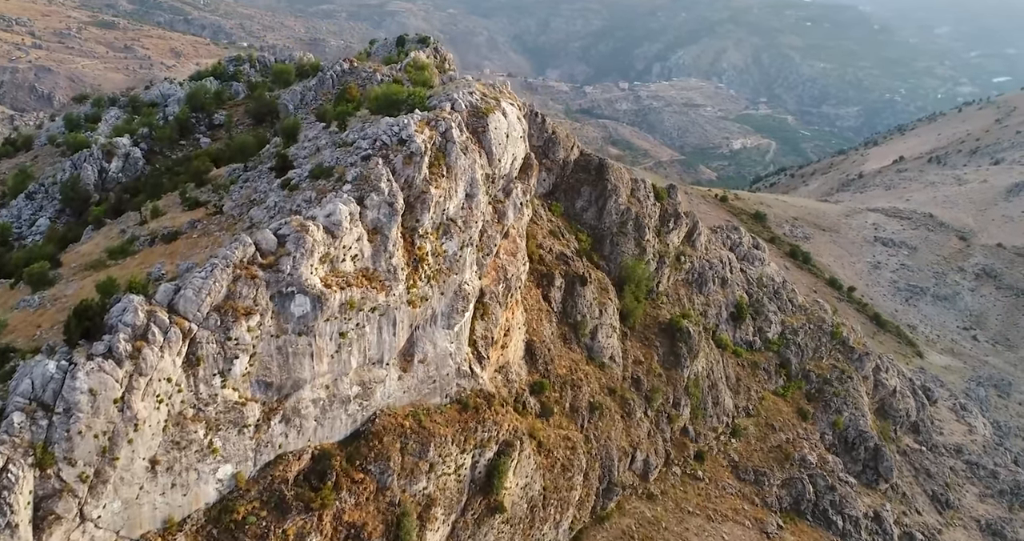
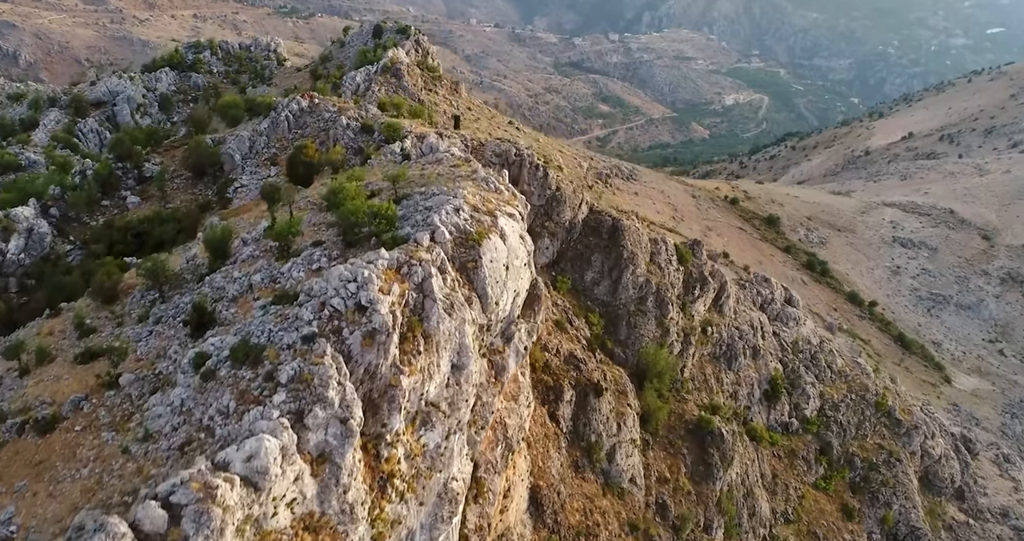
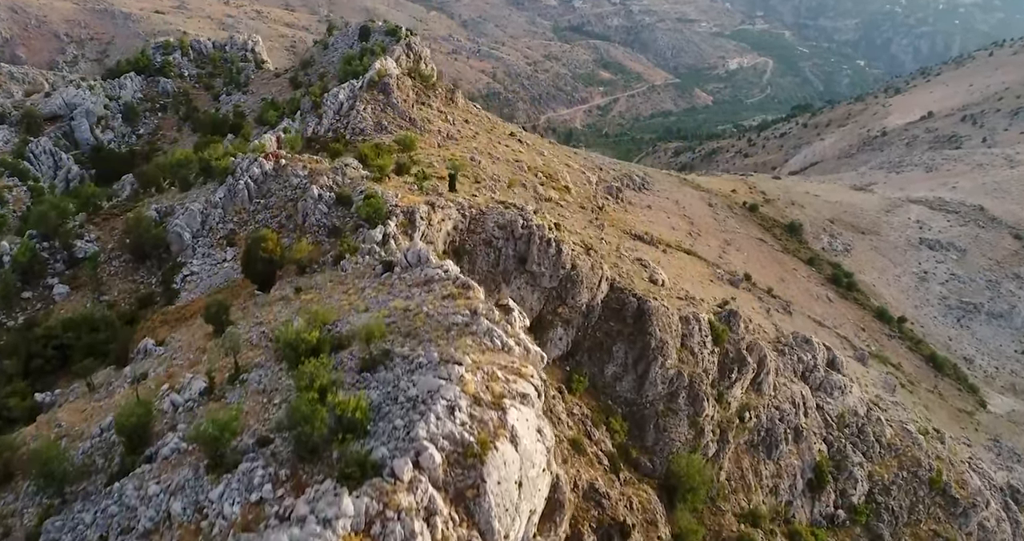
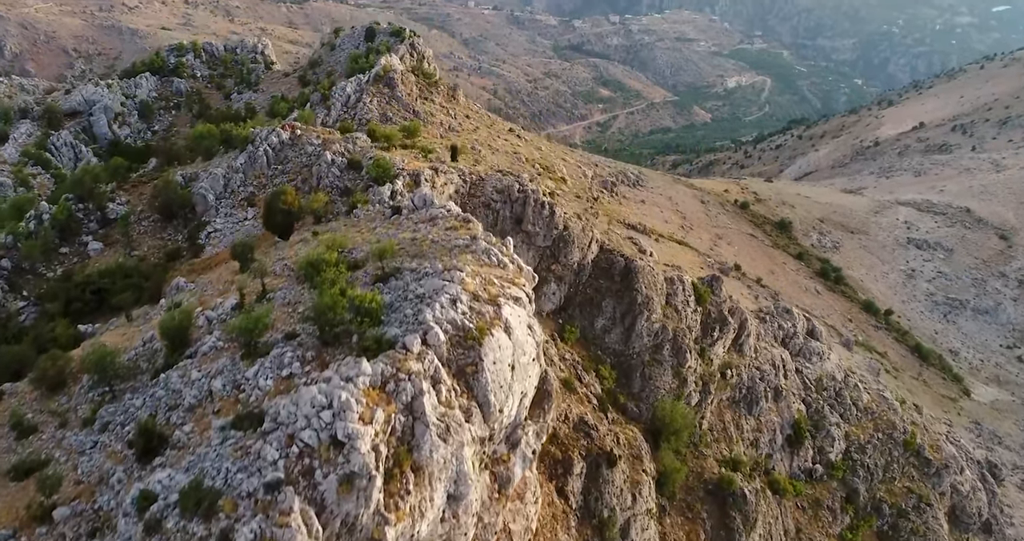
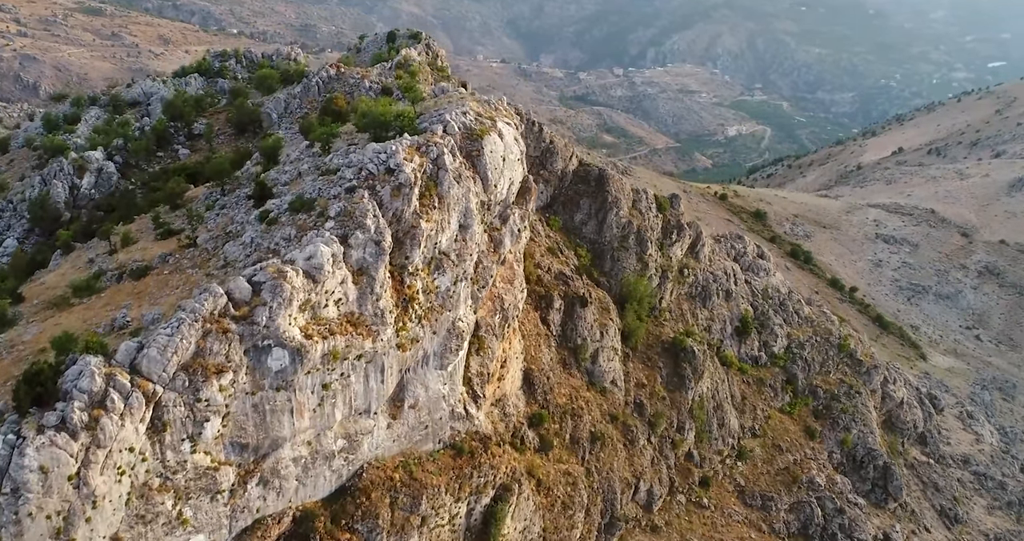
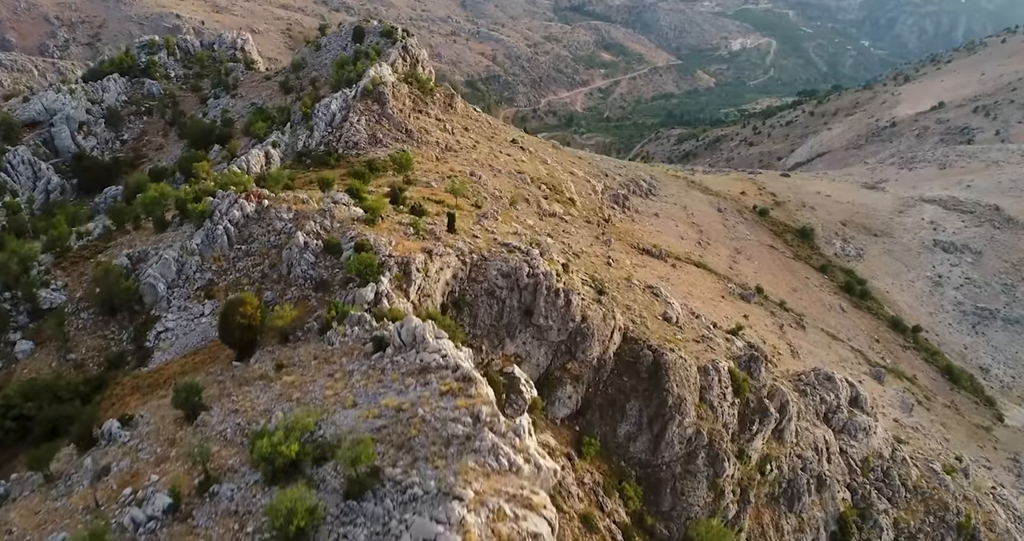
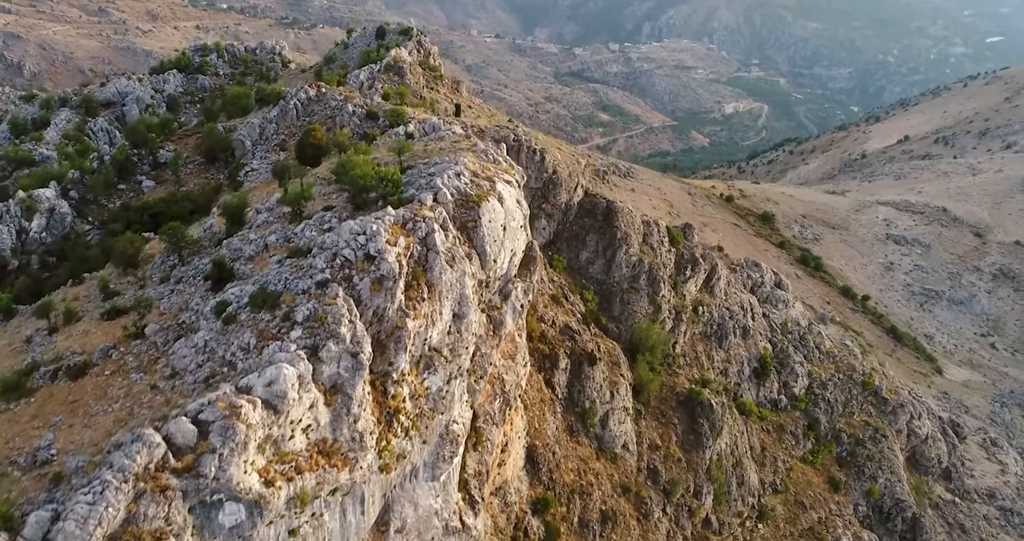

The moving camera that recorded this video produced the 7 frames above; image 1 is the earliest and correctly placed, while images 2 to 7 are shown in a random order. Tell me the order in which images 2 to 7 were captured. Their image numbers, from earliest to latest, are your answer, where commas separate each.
5, 7, 2, 4, 3, 6
